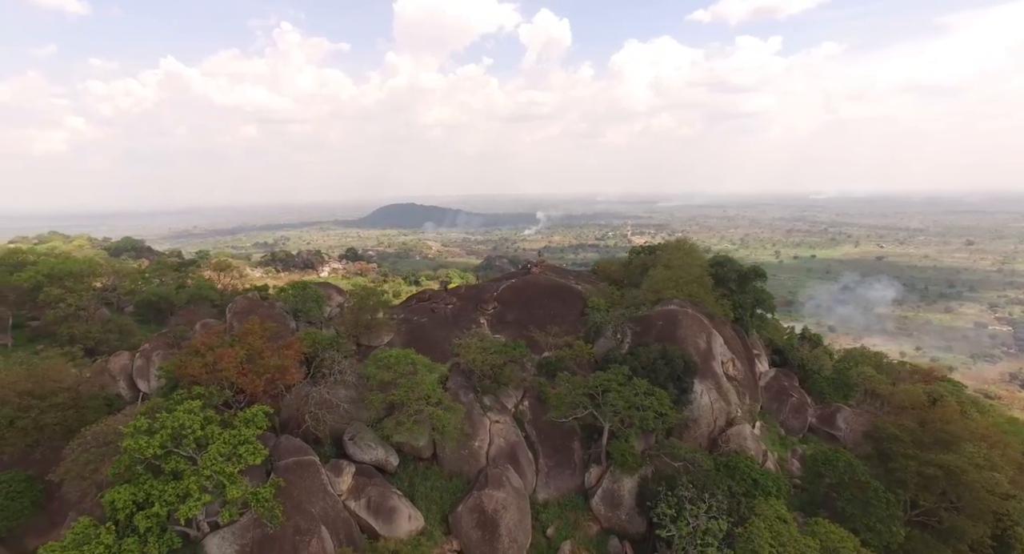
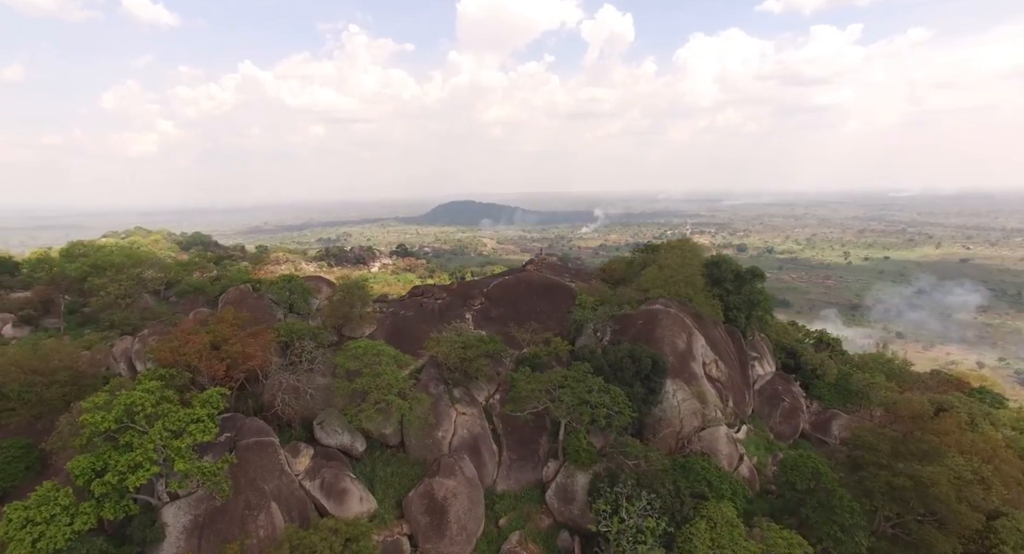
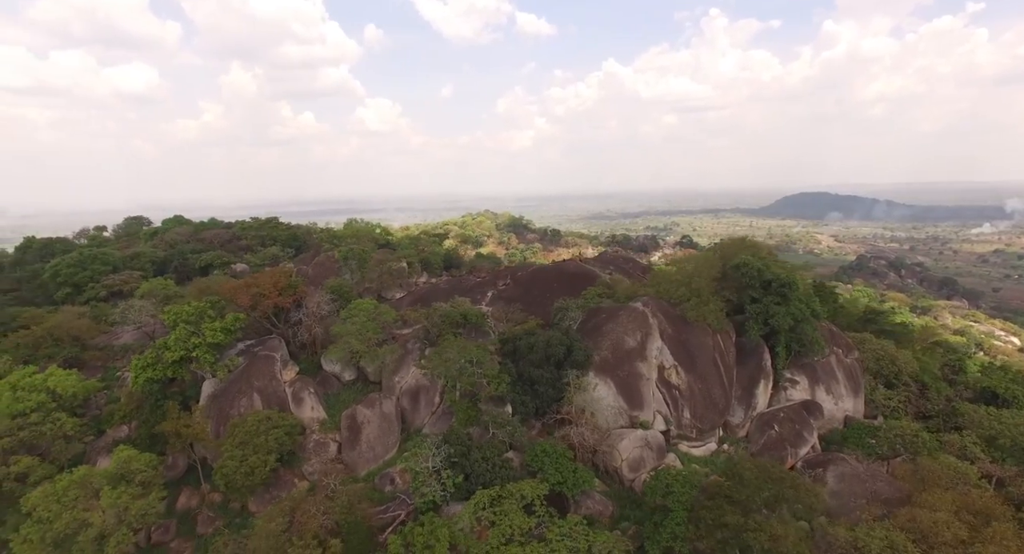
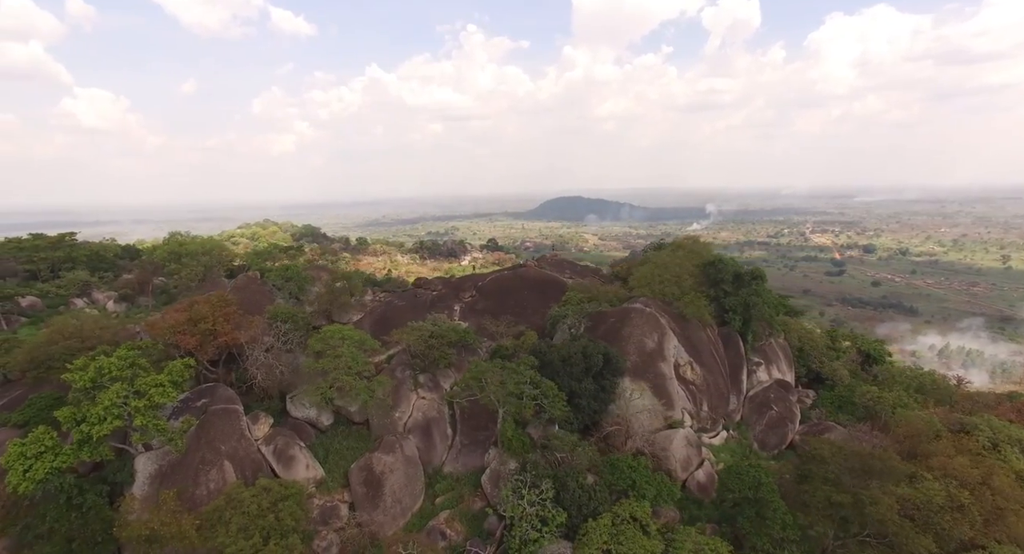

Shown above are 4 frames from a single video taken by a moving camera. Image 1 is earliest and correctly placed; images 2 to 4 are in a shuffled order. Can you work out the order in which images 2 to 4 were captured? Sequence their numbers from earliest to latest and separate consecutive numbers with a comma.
2, 4, 3
